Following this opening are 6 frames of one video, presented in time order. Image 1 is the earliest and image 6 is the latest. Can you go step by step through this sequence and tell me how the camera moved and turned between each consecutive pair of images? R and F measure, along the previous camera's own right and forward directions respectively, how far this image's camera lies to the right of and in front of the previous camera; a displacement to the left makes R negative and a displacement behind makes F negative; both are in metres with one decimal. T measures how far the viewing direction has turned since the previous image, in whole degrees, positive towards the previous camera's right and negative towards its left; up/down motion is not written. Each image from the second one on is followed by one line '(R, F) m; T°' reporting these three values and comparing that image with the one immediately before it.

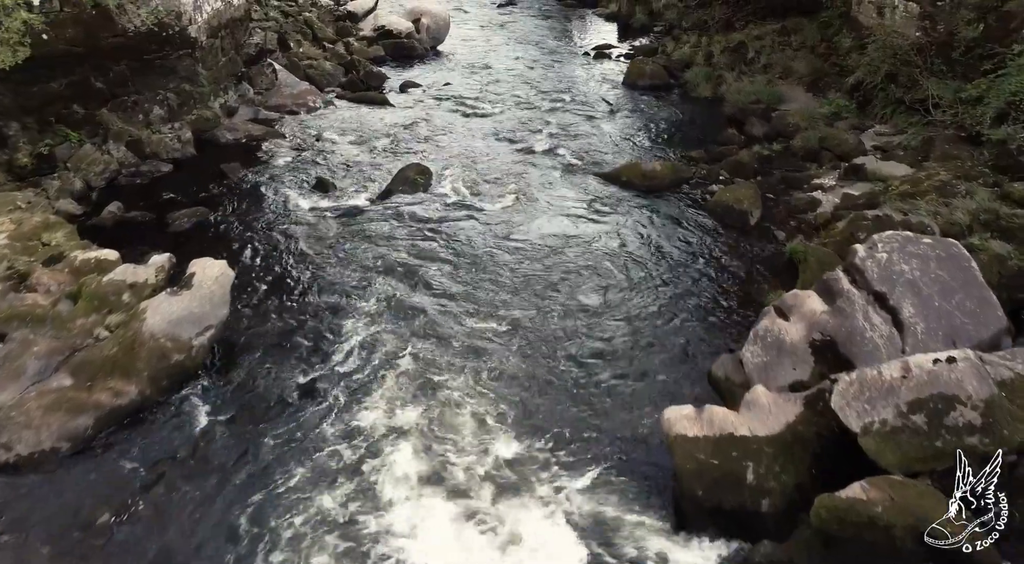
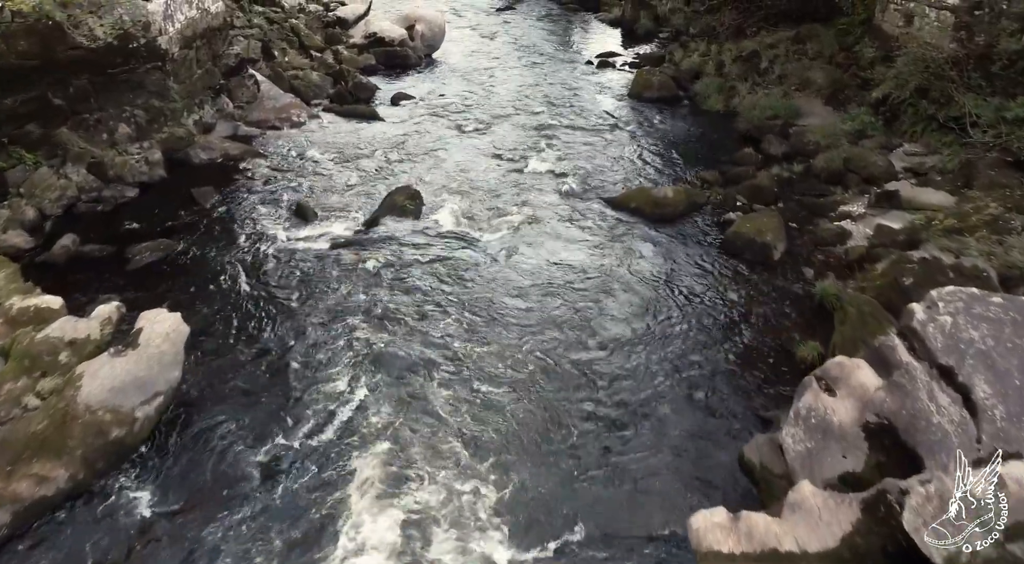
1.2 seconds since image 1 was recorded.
(0.0, +1.1) m; 0°
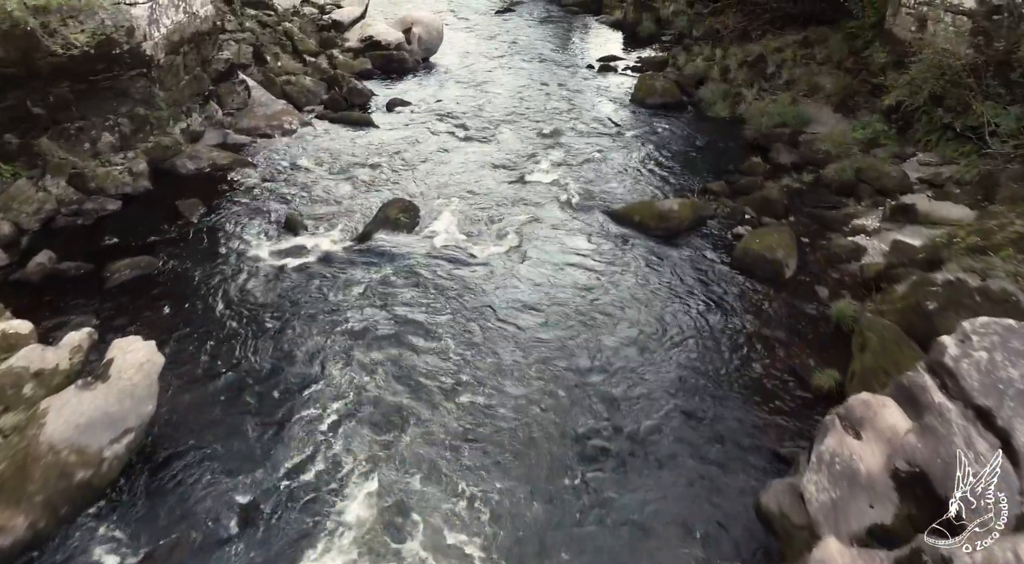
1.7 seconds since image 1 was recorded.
(0.0, +0.5) m; 0°
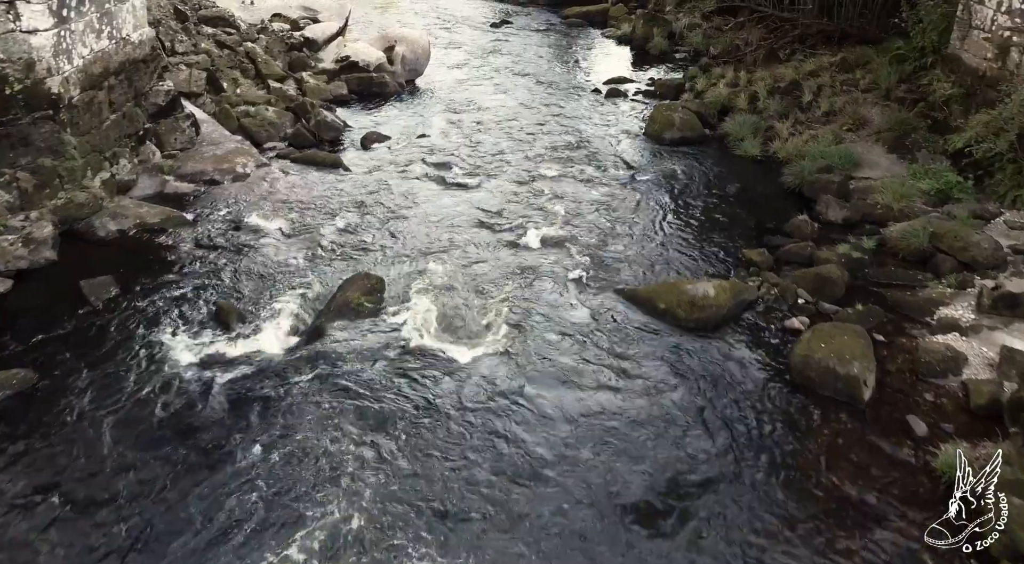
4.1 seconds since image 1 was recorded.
(+0.1, +2.3) m; 0°
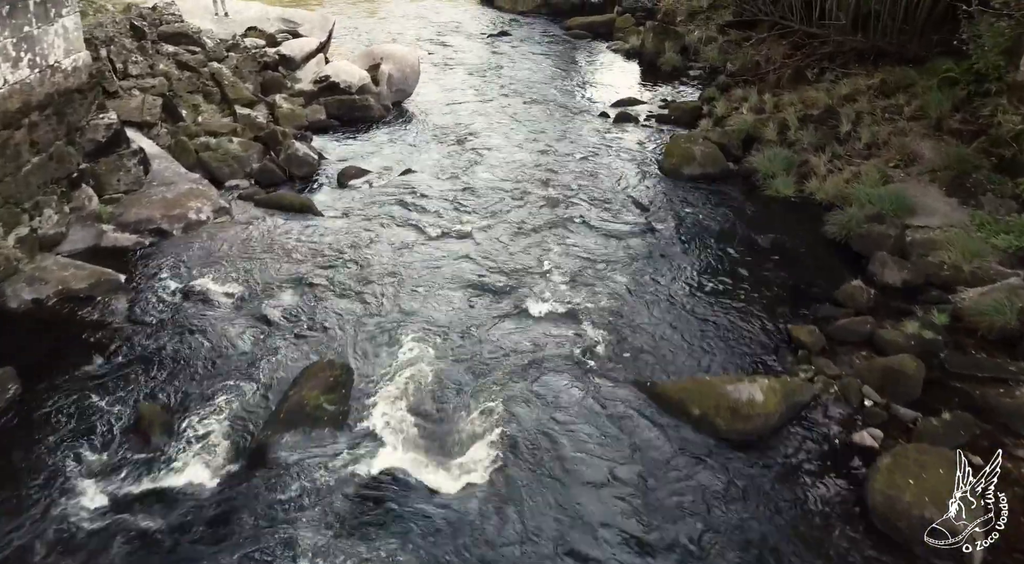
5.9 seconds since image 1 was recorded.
(0.0, +1.7) m; 0°
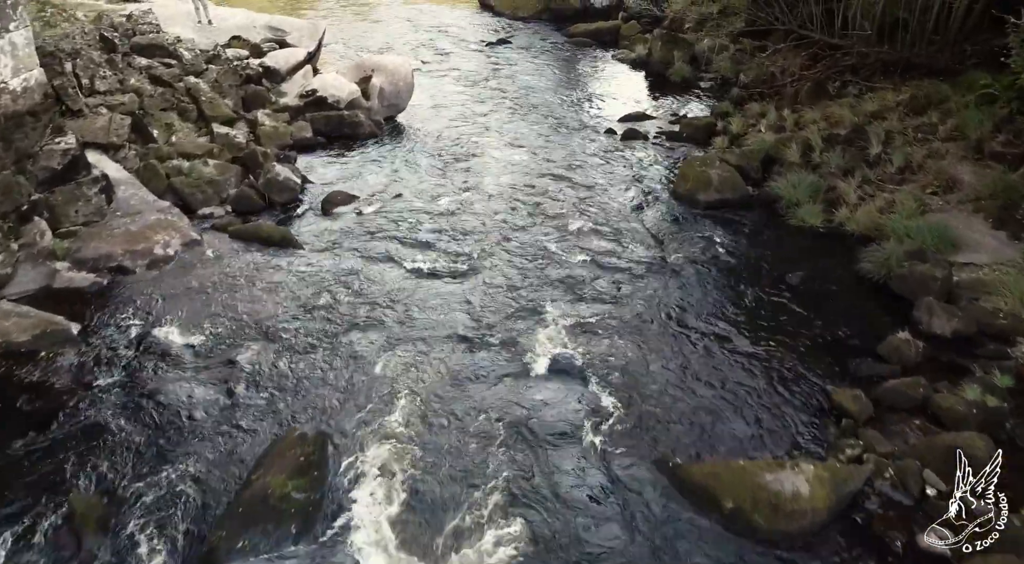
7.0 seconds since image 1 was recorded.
(0.0, +1.0) m; 0°
